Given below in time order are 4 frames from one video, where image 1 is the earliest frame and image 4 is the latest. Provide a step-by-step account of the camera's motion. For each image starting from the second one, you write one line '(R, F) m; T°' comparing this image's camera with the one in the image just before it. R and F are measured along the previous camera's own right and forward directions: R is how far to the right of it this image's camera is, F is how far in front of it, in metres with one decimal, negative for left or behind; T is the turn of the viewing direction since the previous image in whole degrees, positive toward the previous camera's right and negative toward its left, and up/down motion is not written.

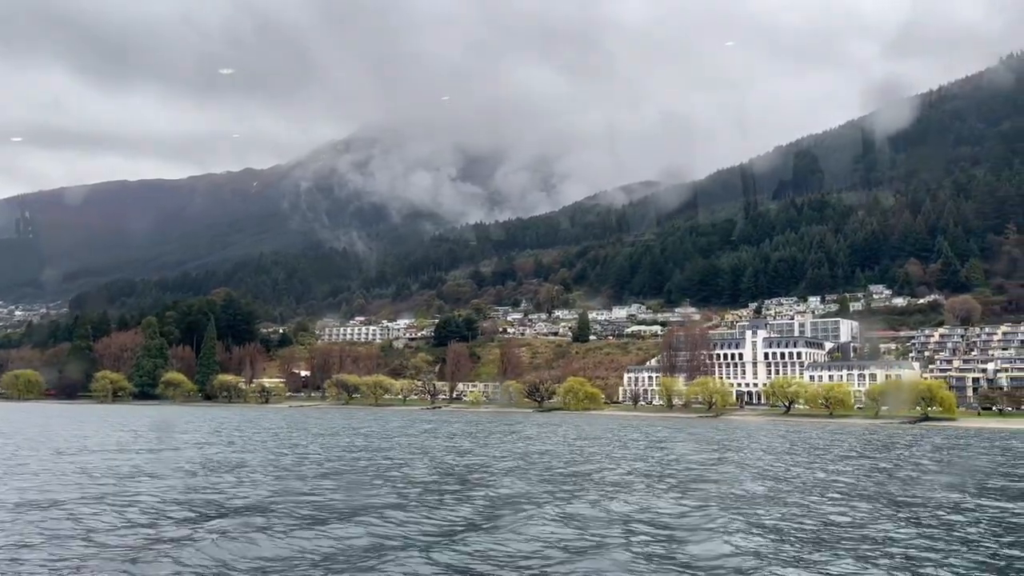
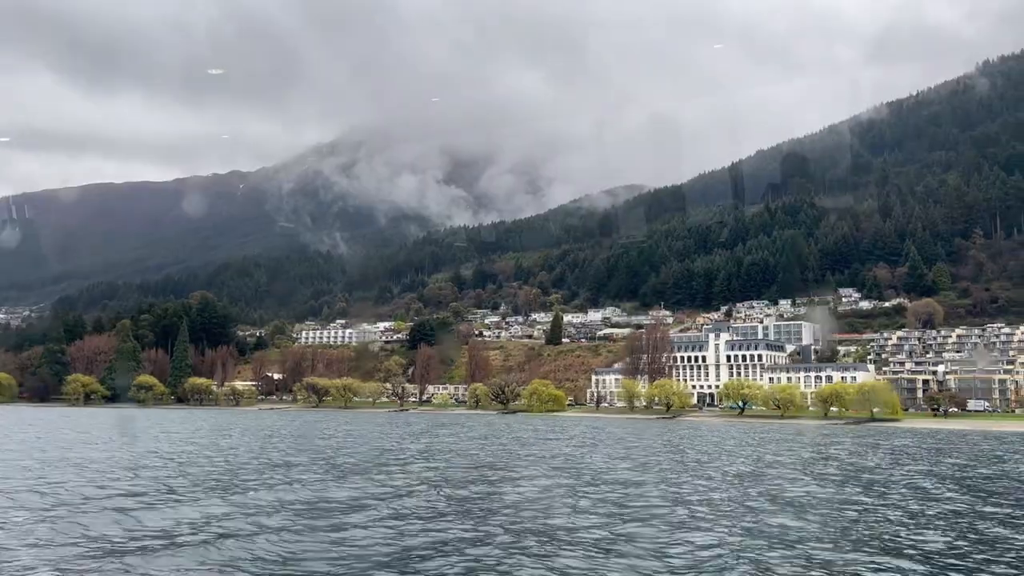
(+3.0, -1.6) m; +1°
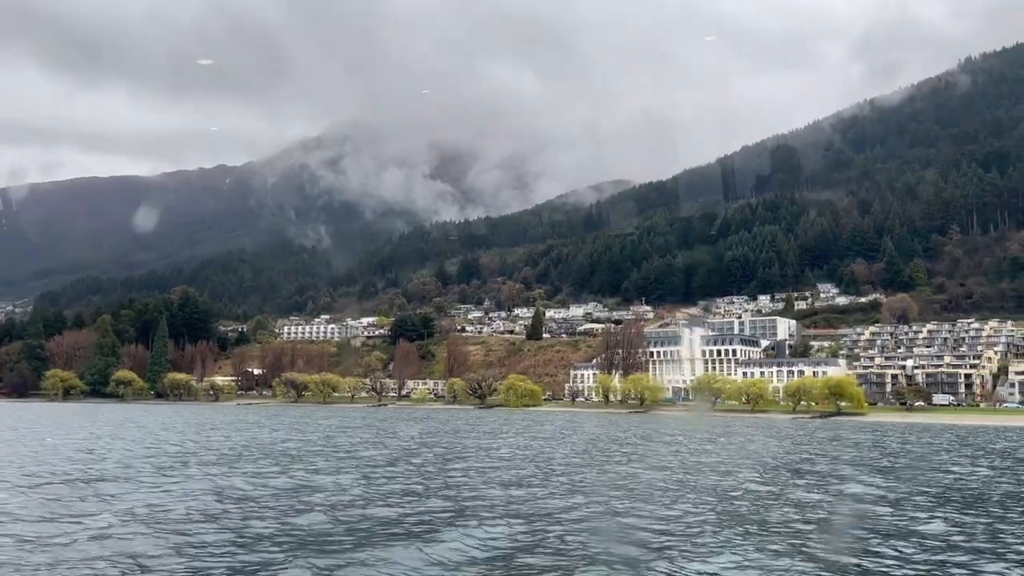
(+1.5, -0.8) m; +1°
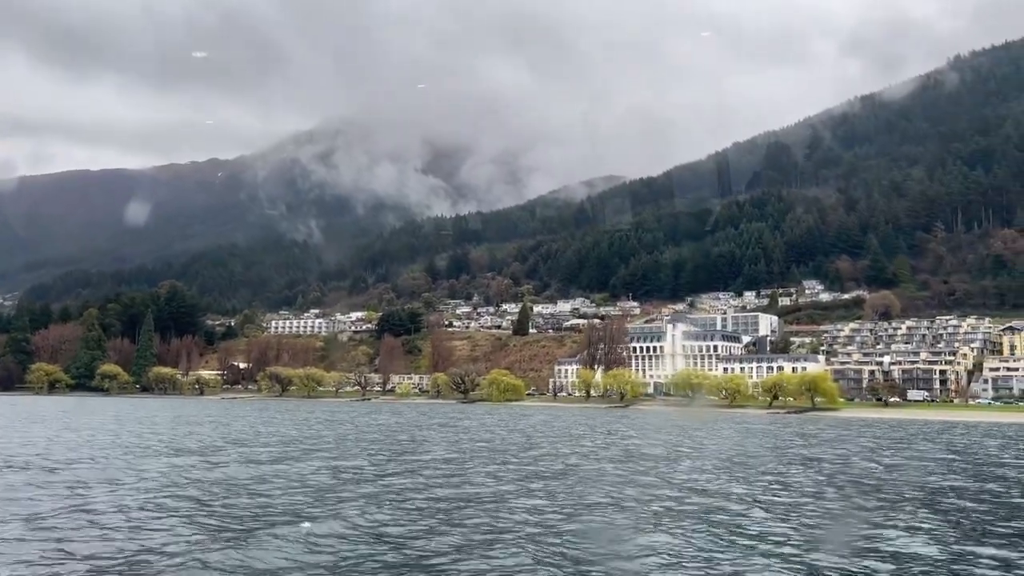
(+1.3, -0.6) m; 0°
